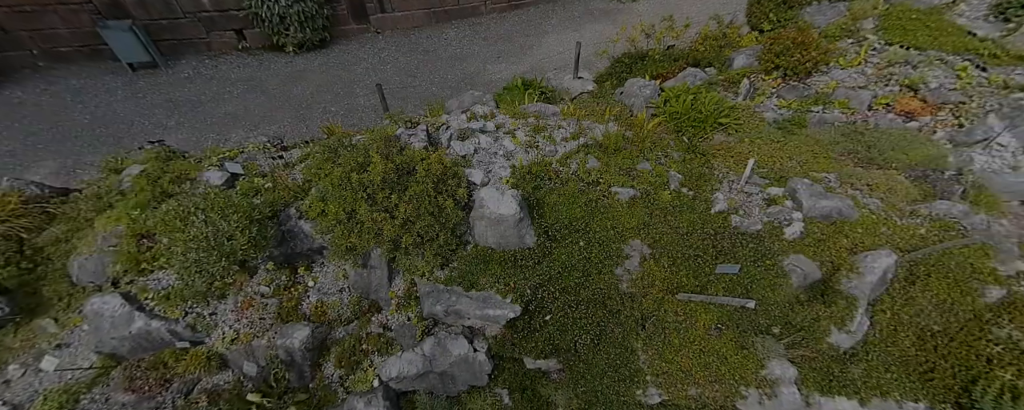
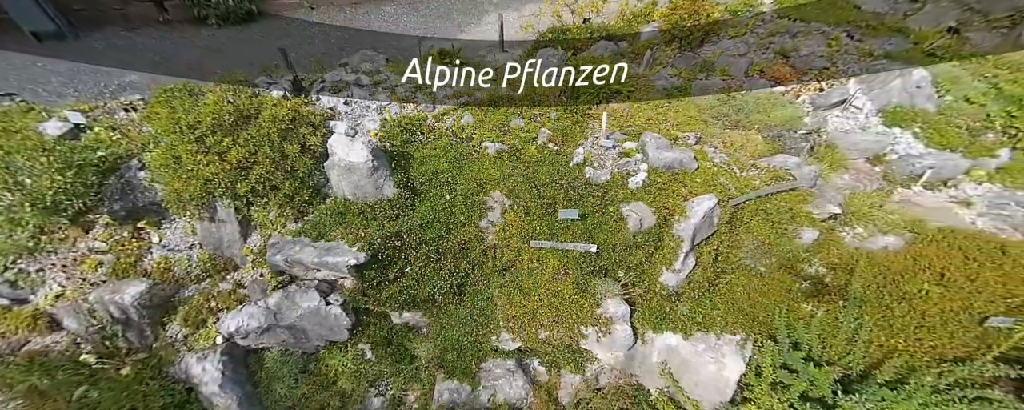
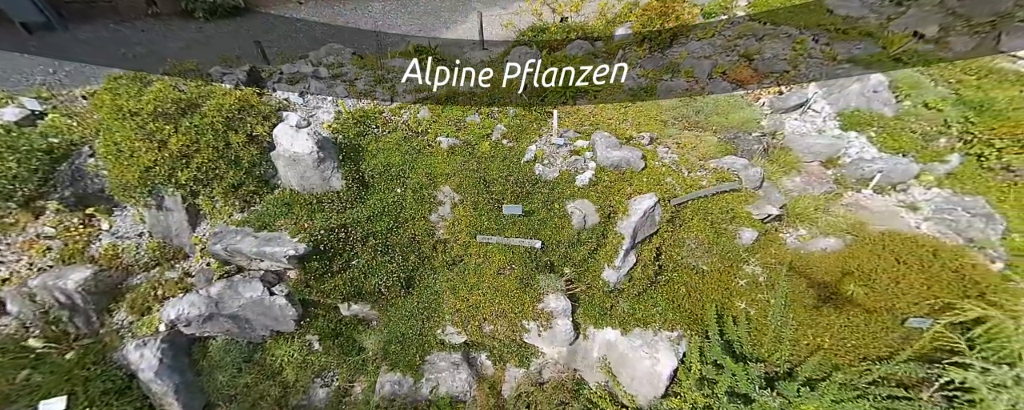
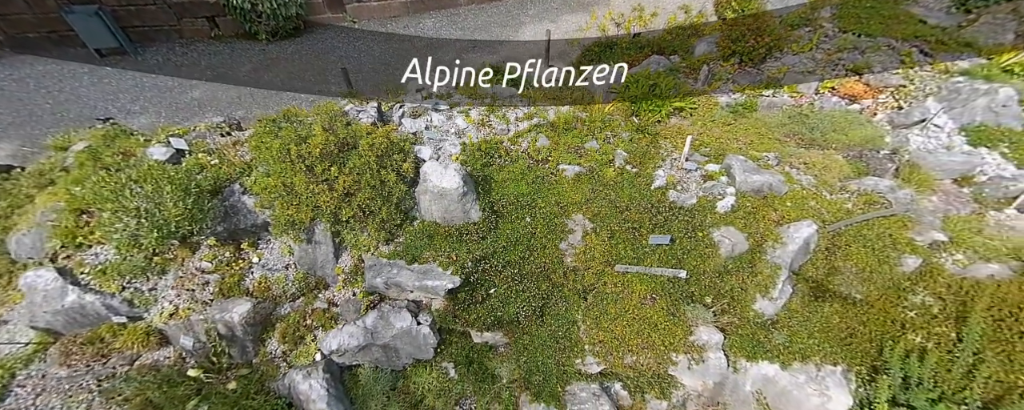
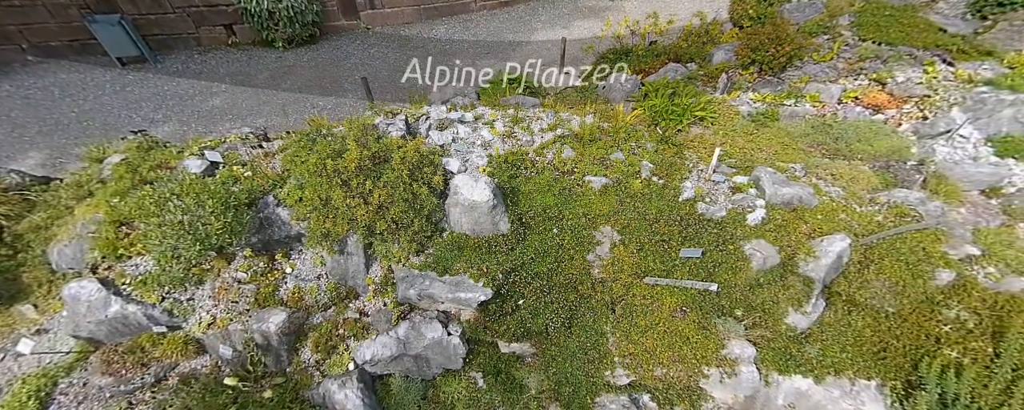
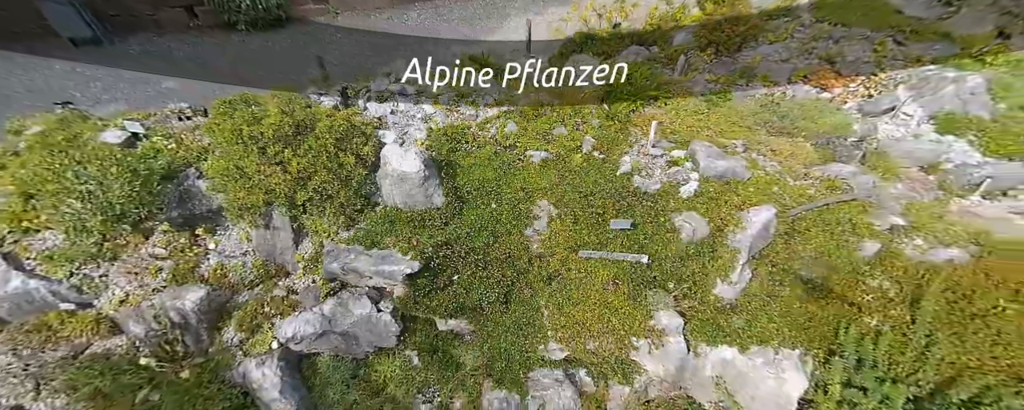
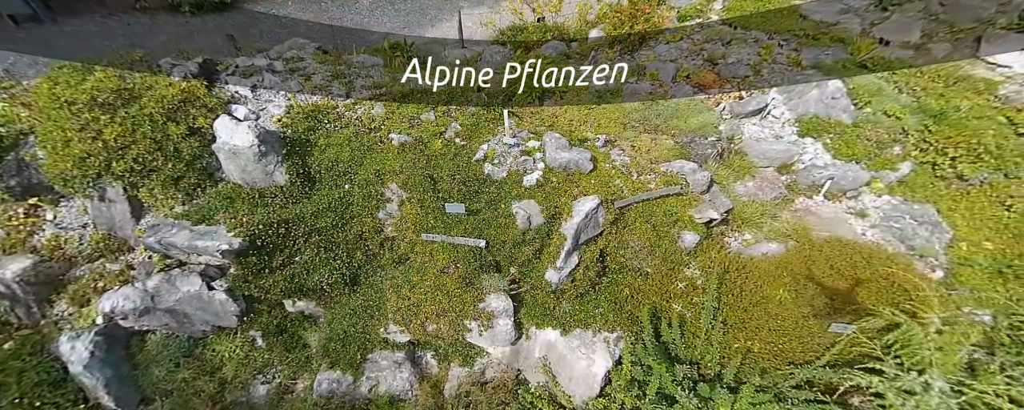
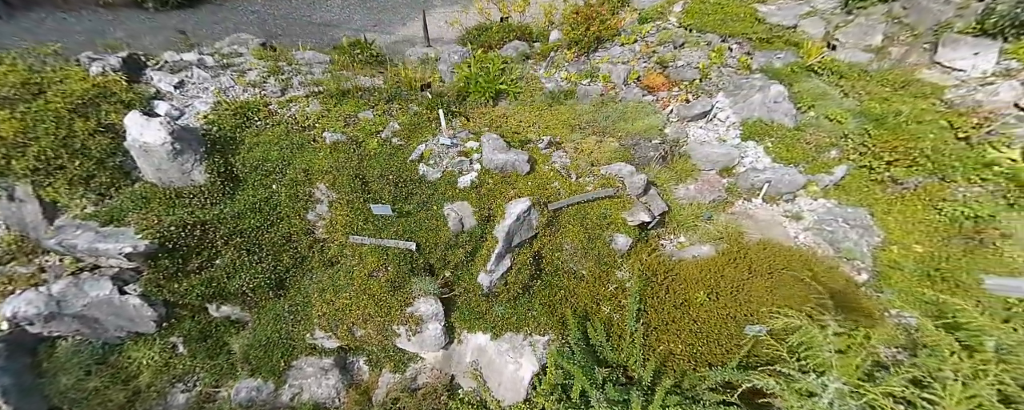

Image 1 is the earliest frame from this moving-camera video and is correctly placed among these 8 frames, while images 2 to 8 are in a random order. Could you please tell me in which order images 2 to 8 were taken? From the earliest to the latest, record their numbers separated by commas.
5, 4, 6, 2, 3, 7, 8
